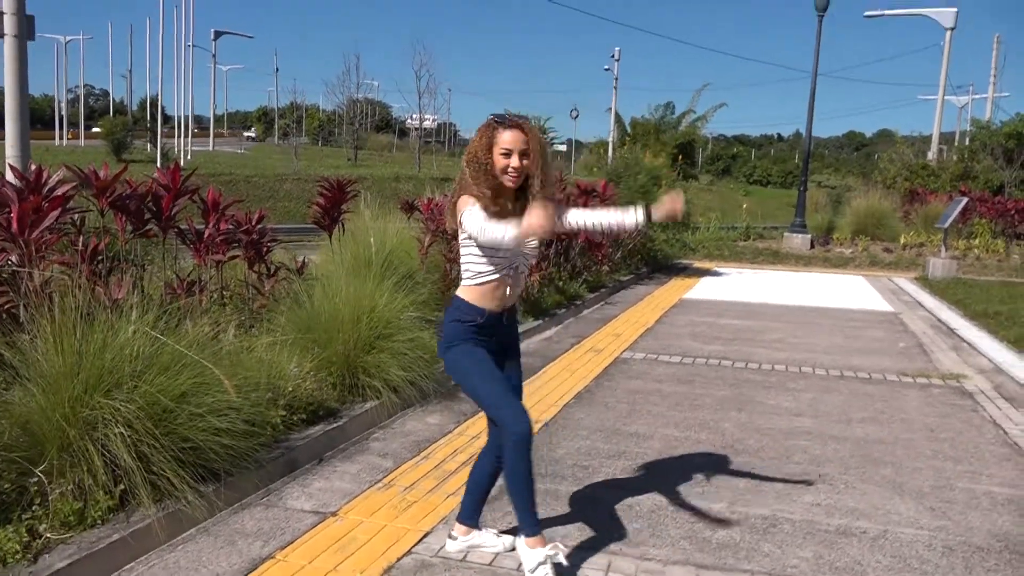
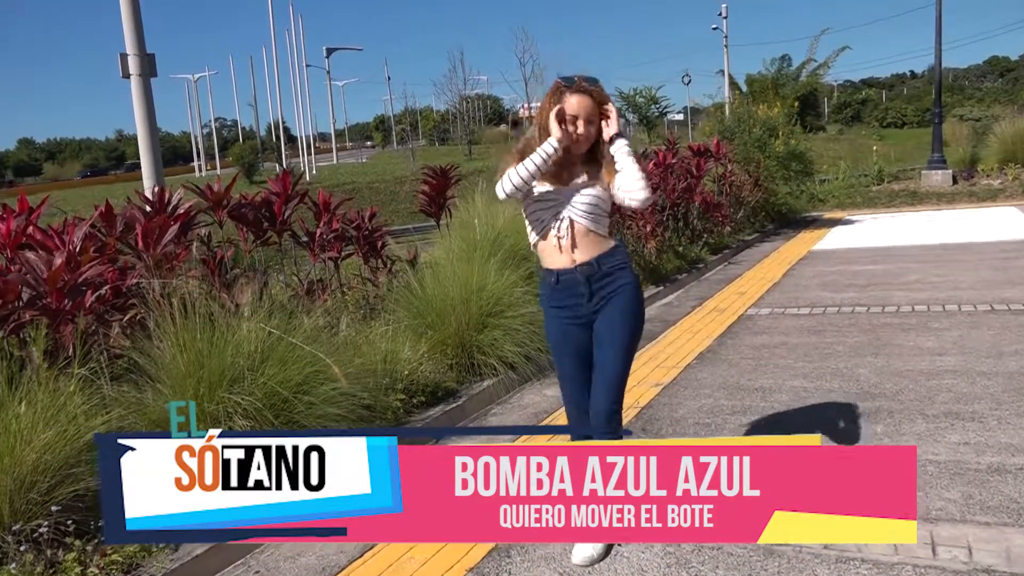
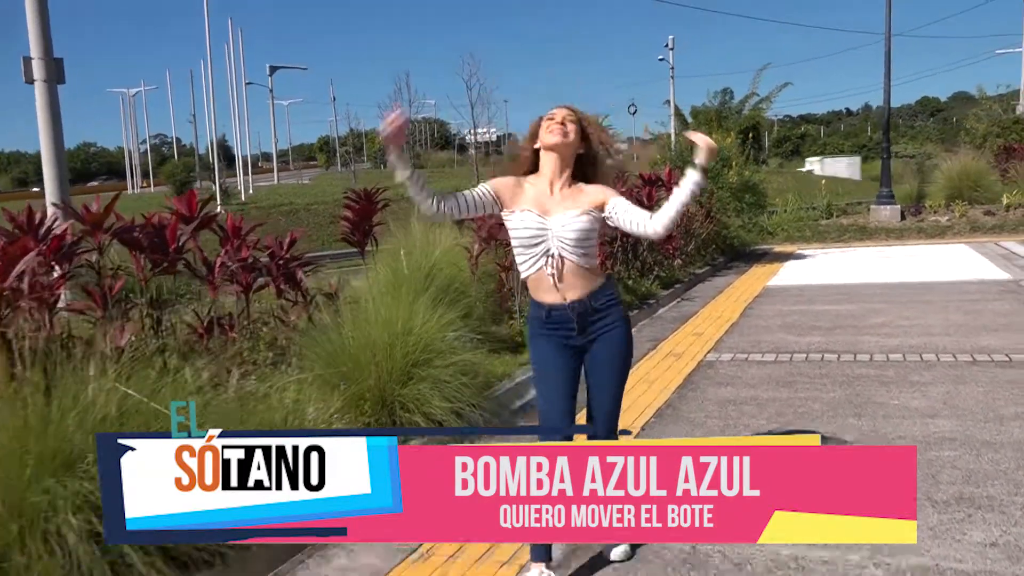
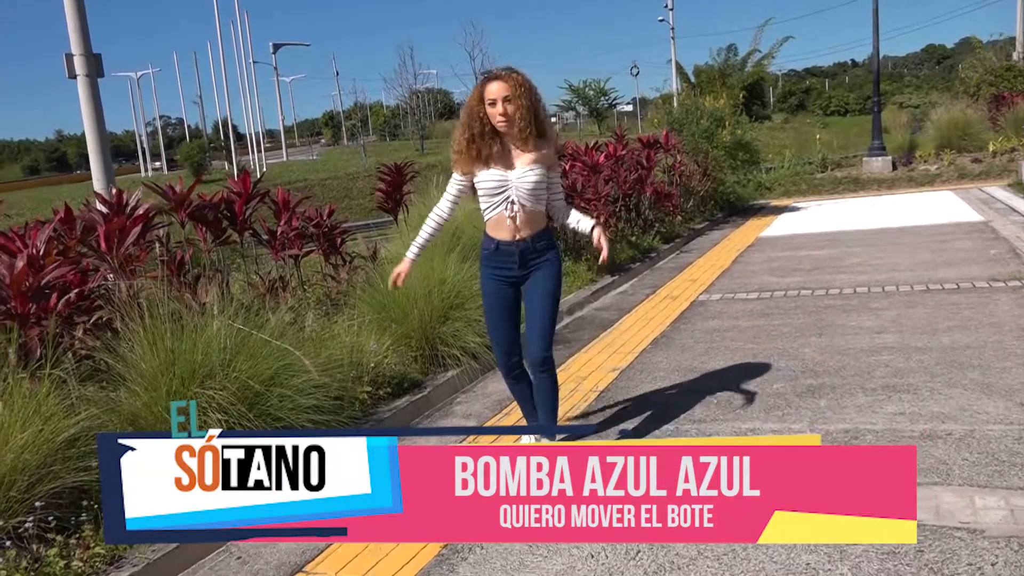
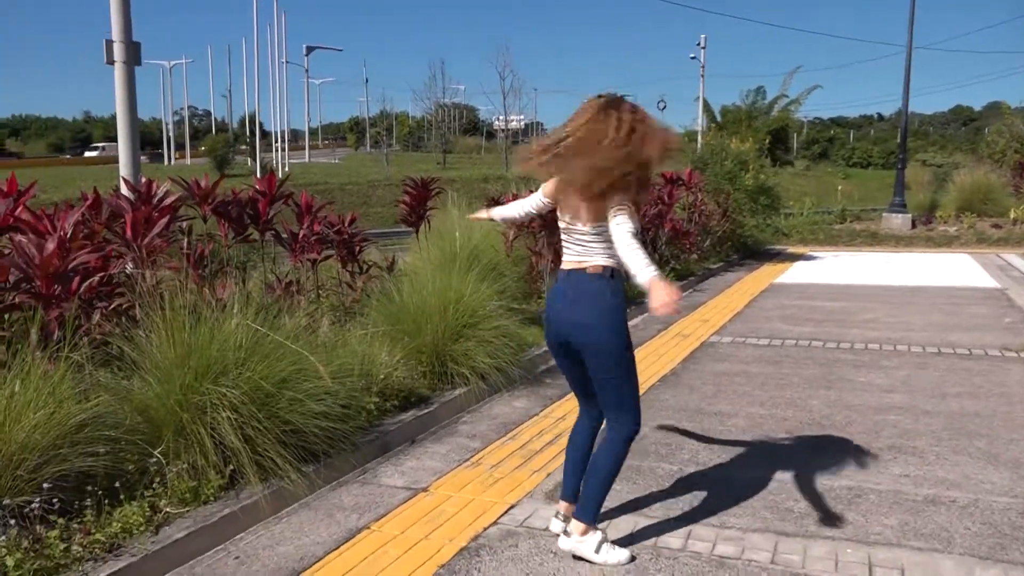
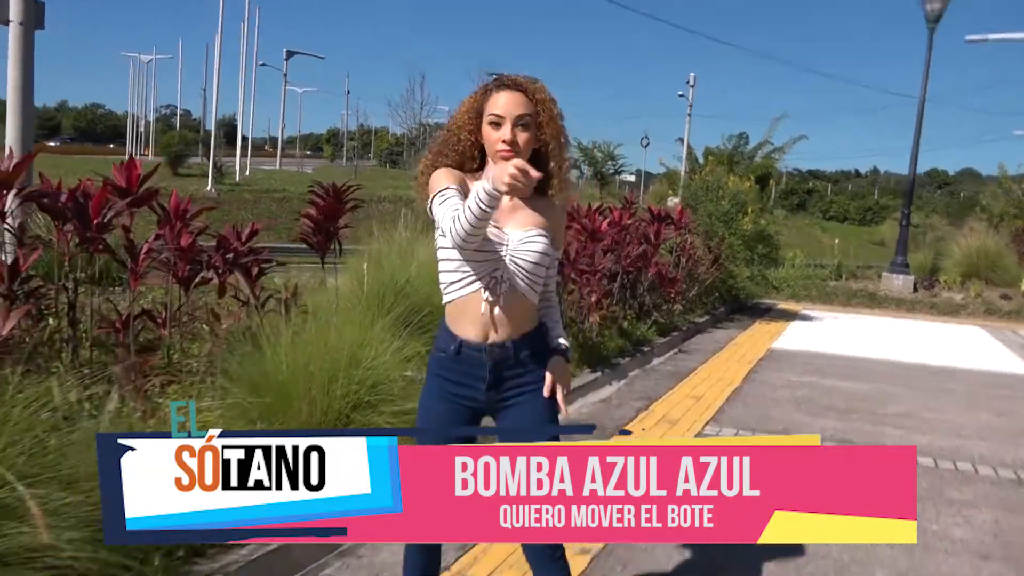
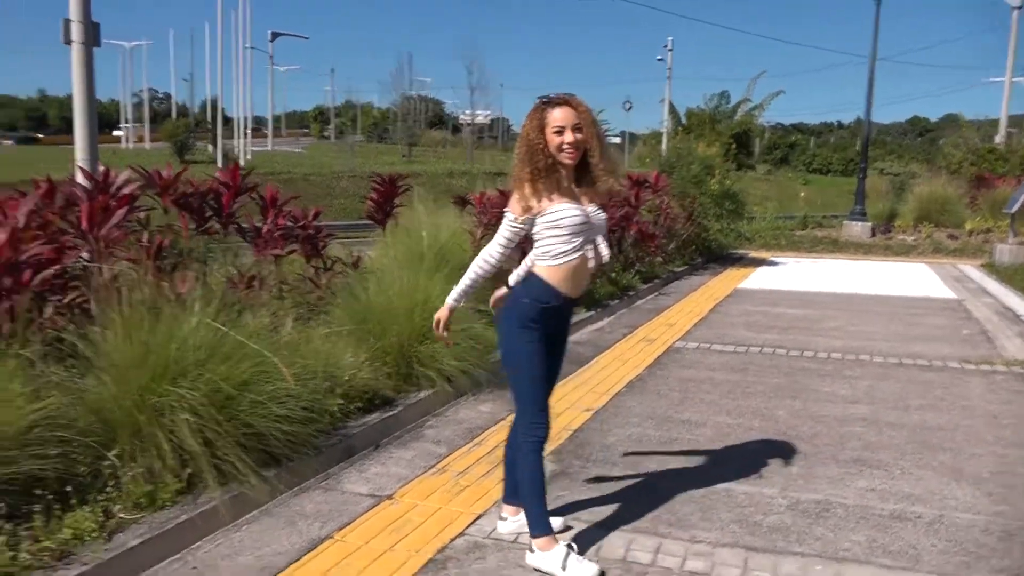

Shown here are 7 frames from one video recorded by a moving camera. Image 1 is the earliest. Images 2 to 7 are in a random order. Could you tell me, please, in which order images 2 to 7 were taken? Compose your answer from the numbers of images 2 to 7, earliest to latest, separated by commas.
7, 5, 4, 2, 3, 6
